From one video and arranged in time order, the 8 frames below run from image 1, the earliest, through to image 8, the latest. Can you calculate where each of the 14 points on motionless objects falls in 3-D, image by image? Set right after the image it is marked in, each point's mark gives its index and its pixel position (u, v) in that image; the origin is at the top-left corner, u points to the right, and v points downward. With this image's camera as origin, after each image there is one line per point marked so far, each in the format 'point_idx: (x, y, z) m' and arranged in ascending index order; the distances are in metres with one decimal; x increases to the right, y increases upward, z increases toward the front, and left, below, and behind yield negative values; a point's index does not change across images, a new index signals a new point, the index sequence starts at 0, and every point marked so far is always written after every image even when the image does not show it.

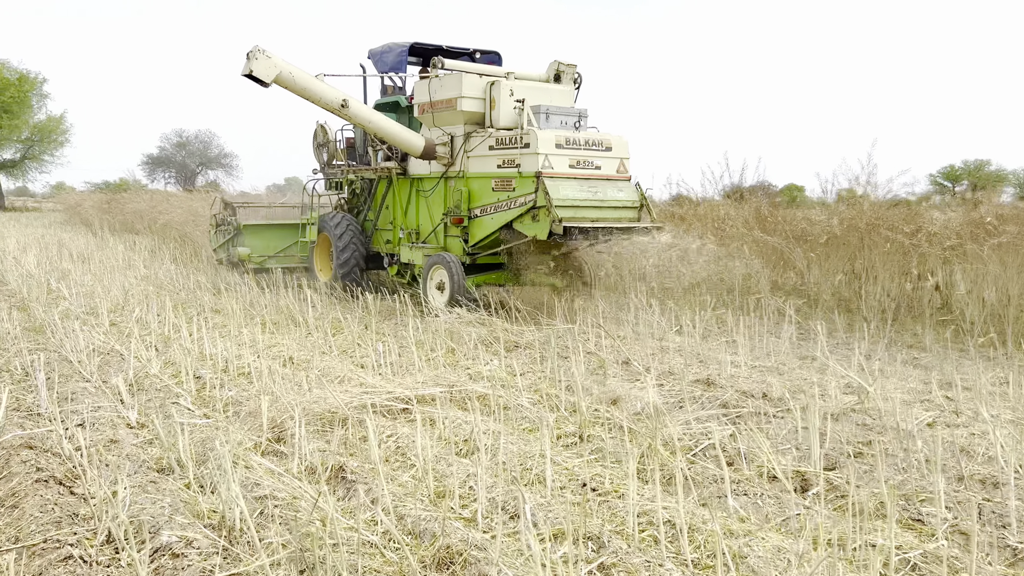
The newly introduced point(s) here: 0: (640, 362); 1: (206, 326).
0: (+0.8, -0.5, +5.4) m
1: (-2.3, -0.3, +6.5) m
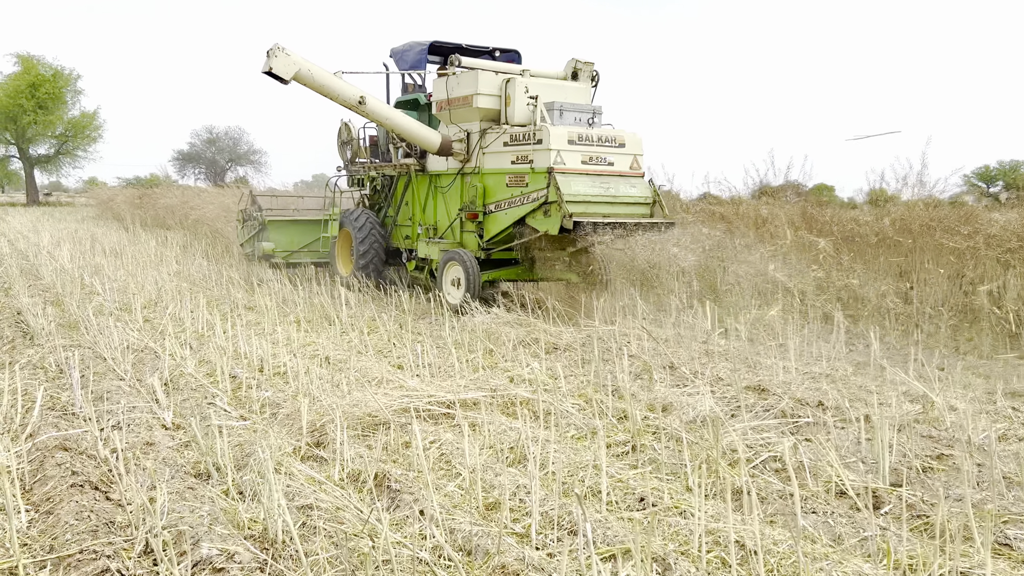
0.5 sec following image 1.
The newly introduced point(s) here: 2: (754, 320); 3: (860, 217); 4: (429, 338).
0: (+1.0, -0.5, +5.2) m
1: (-2.0, -0.3, +6.4) m
2: (+1.9, -0.3, +6.8) m
3: (+2.9, +0.6, +7.4) m
4: (-0.6, -0.3, +6.0) m
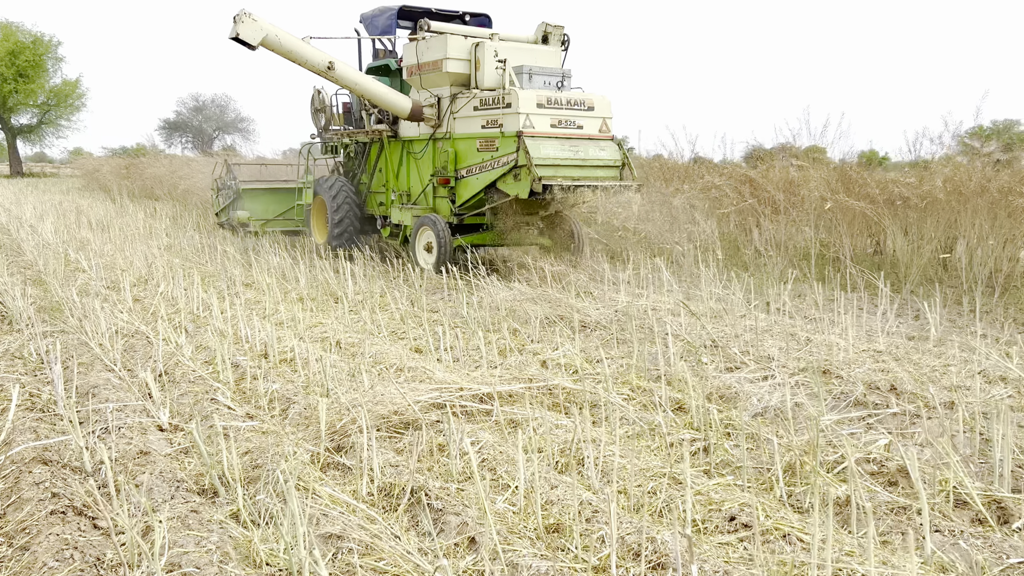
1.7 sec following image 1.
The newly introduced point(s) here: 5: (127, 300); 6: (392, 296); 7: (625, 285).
0: (+1.2, -0.3, +4.8) m
1: (-1.9, -0.1, +5.9) m
2: (+2.0, 0.0, +6.3) m
3: (+3.1, +0.9, +6.9) m
4: (-0.4, -0.2, +5.5) m
5: (-2.6, -0.1, +6.0) m
6: (-0.9, -0.1, +6.4) m
7: (+0.8, 0.0, +6.5) m
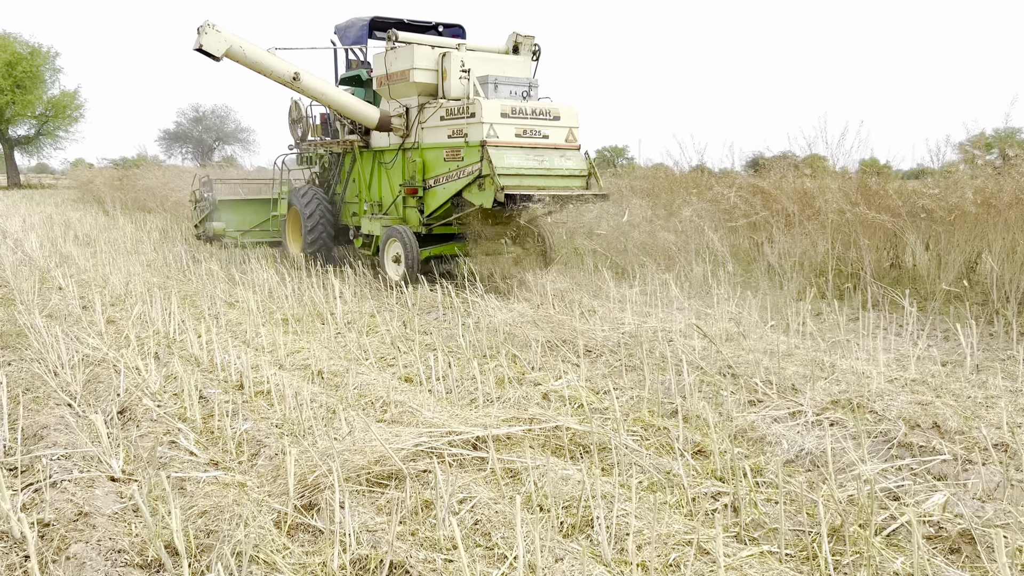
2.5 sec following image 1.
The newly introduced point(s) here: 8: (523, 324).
0: (+1.2, -0.4, +4.3) m
1: (-1.9, -0.2, +5.5) m
2: (+2.0, -0.2, +5.9) m
3: (+3.1, +0.7, +6.5) m
4: (-0.4, -0.3, +5.1) m
5: (-2.6, -0.2, +5.6) m
6: (-0.9, -0.2, +6.0) m
7: (+0.8, -0.1, +6.1) m
8: (+0.1, -0.2, +5.4) m
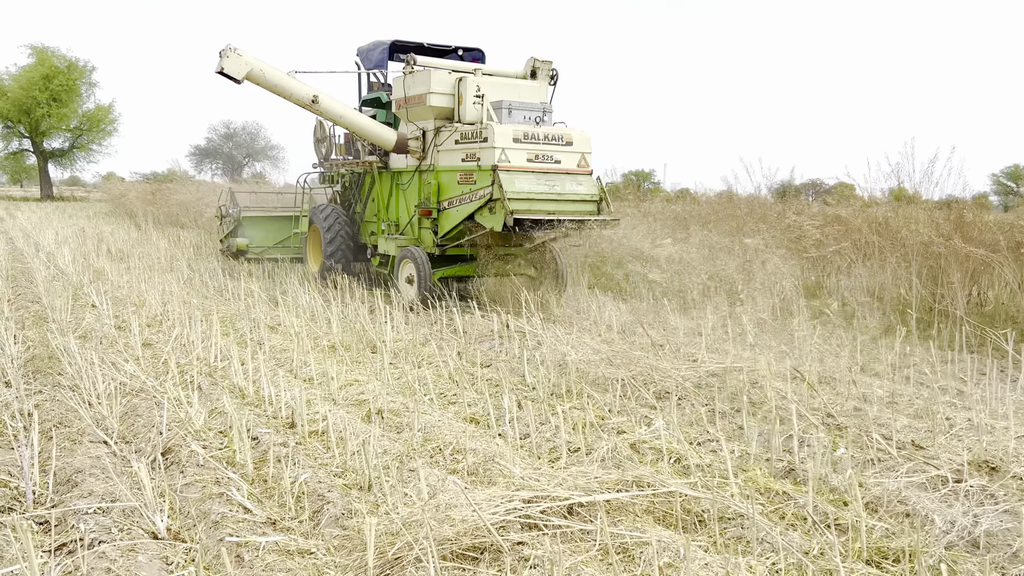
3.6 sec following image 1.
0: (+1.5, -0.6, +3.9) m
1: (-1.5, -0.4, +5.1) m
2: (+2.4, -0.4, +5.4) m
3: (+3.5, +0.5, +6.0) m
4: (0.0, -0.5, +4.7) m
5: (-2.2, -0.4, +5.2) m
6: (-0.5, -0.4, +5.6) m
7: (+1.2, -0.3, +5.7) m
8: (+0.4, -0.4, +4.9) m
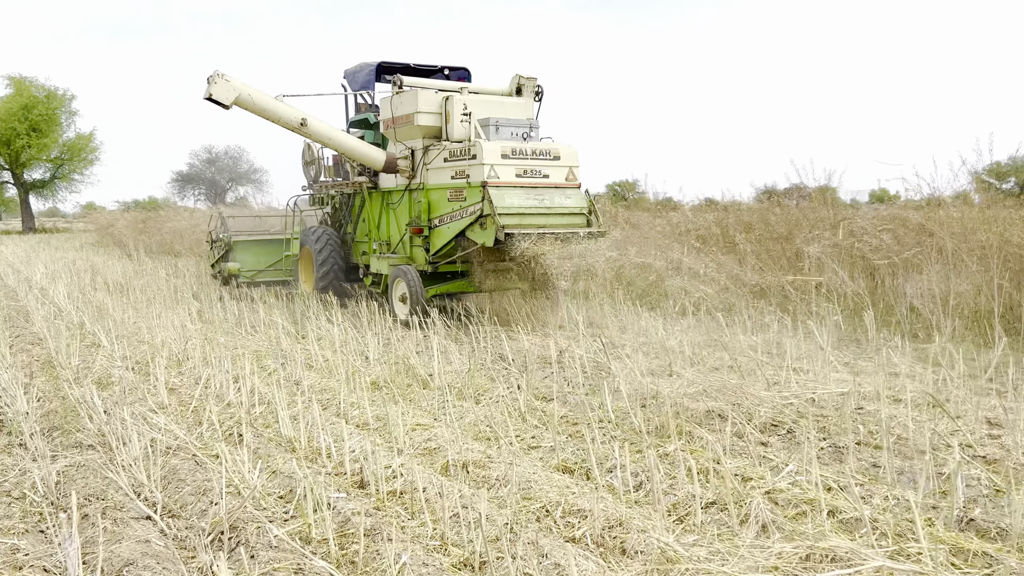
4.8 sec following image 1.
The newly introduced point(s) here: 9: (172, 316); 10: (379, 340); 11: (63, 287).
0: (+1.9, -0.7, +3.4) m
1: (-1.1, -0.6, +4.6) m
2: (+2.8, -0.4, +5.0) m
3: (+3.8, +0.5, +5.6) m
4: (+0.3, -0.6, +4.2) m
5: (-1.9, -0.6, +4.6) m
6: (-0.1, -0.5, +5.0) m
7: (+1.6, -0.4, +5.2) m
8: (+0.8, -0.5, +4.4) m
9: (-2.8, -0.2, +7.3) m
10: (-0.9, -0.4, +6.2) m
11: (-5.4, 0.0, +10.4) m
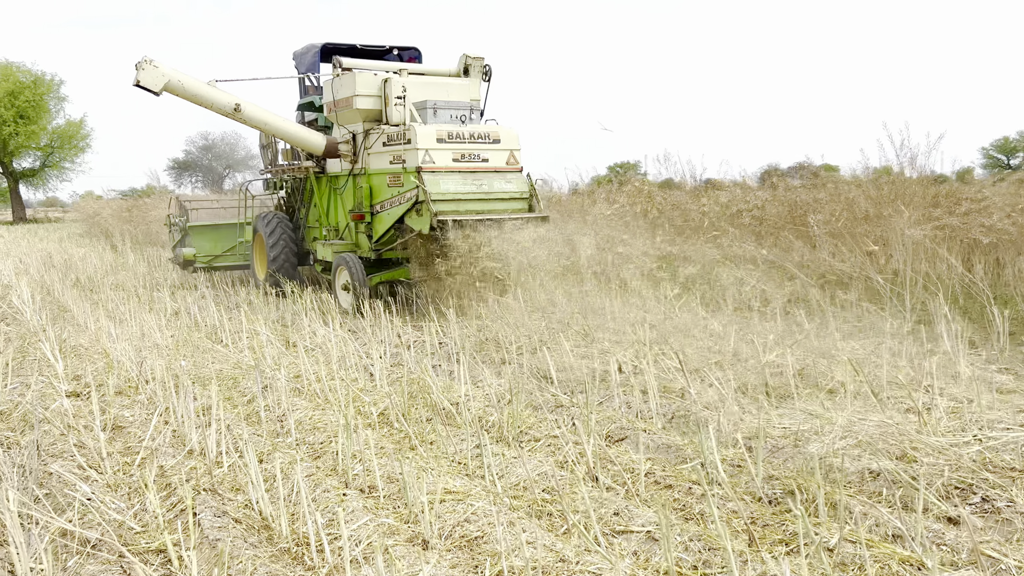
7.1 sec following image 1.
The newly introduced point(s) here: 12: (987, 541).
0: (+2.2, -0.7, +2.2) m
1: (-0.9, -0.6, +3.4) m
2: (+3.0, -0.4, +3.8) m
3: (+4.0, +0.5, +4.4) m
4: (+0.6, -0.6, +2.9) m
5: (-1.6, -0.6, +3.4) m
6: (+0.1, -0.5, +3.8) m
7: (+1.8, -0.4, +4.0) m
8: (+1.0, -0.5, +3.2) m
9: (-2.6, -0.2, +6.1) m
10: (-0.7, -0.4, +5.0) m
11: (-5.1, 0.0, +9.2) m
12: (+1.3, -0.7, +2.3) m
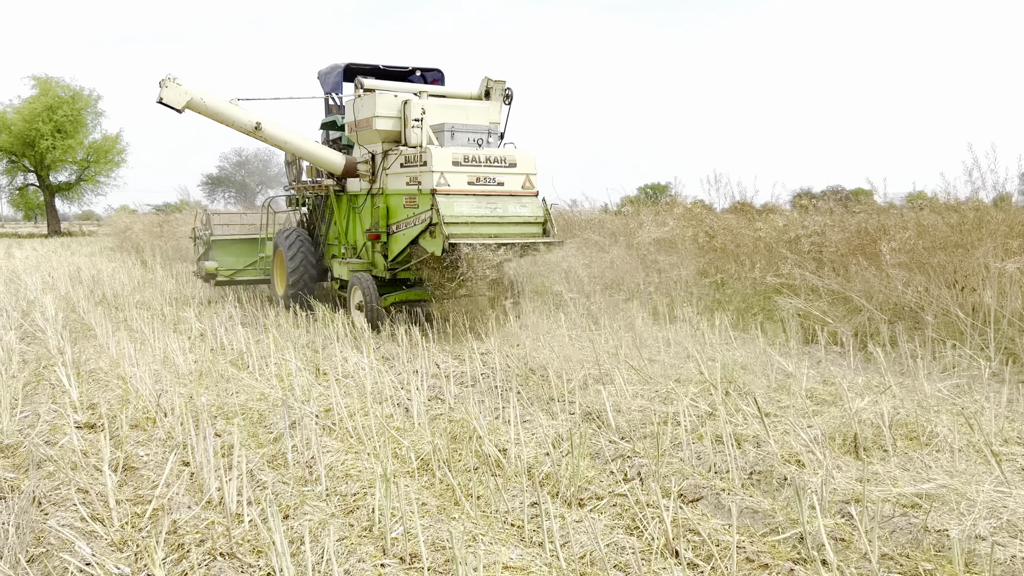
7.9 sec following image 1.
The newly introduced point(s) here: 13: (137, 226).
0: (+2.3, -0.8, +1.7) m
1: (-0.7, -0.7, +3.0) m
2: (+3.3, -0.6, +3.2) m
3: (+4.3, +0.3, +3.8) m
4: (+0.8, -0.7, +2.5) m
5: (-1.4, -0.7, +3.0) m
6: (+0.3, -0.7, +3.4) m
7: (+2.1, -0.6, +3.5) m
8: (+1.2, -0.7, +2.8) m
9: (-2.3, -0.4, +5.7) m
10: (-0.4, -0.5, +4.6) m
11: (-4.7, -0.1, +8.9) m
12: (+1.5, -0.8, +1.8) m
13: (-7.9, +1.3, +18.3) m
